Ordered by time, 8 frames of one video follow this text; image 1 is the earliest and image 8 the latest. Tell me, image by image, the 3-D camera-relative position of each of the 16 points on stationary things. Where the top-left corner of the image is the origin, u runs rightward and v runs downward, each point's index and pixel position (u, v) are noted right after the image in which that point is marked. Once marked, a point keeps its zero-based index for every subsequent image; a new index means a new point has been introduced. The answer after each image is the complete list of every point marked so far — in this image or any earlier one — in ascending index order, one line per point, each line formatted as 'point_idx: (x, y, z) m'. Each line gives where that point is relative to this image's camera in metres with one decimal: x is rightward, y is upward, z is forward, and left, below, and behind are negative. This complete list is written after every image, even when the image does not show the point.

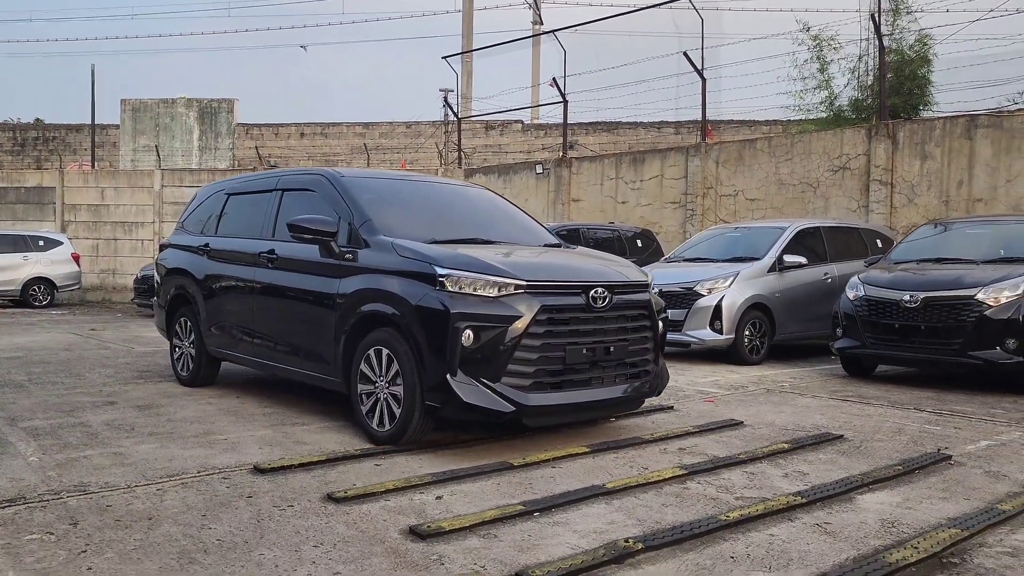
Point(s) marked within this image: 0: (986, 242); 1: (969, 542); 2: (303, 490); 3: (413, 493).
0: (+5.6, +0.6, +9.7) m
1: (+2.1, -1.2, +3.9) m
2: (-1.1, -1.1, +4.5) m
3: (-0.5, -1.1, +4.5) m
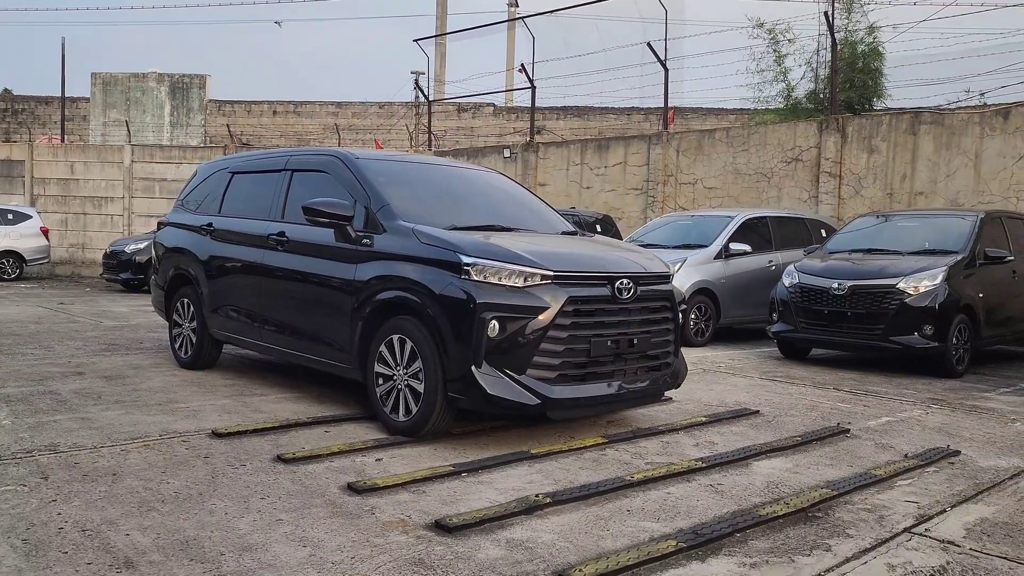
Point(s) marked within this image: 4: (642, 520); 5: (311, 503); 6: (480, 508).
0: (+5.1, +0.7, +10.3) m
1: (+1.7, -1.1, +4.4) m
2: (-1.5, -1.0, +5.0) m
3: (-0.9, -1.0, +5.0) m
4: (+0.6, -1.1, +4.1) m
5: (-1.0, -1.1, +4.1) m
6: (-0.2, -1.1, +4.1) m
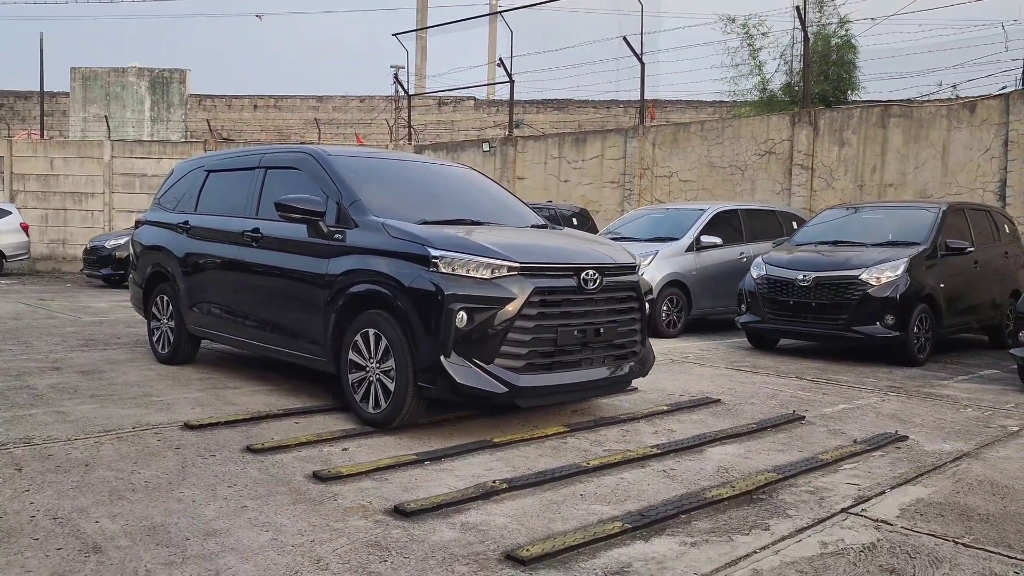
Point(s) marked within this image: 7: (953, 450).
0: (+4.8, +0.8, +10.6) m
1: (+1.5, -1.1, +4.6) m
2: (-1.8, -1.0, +5.2) m
3: (-1.2, -1.0, +5.2) m
4: (+0.4, -1.1, +4.2) m
5: (-1.2, -1.0, +4.3) m
6: (-0.4, -1.1, +4.3) m
7: (+2.9, -1.1, +5.5) m
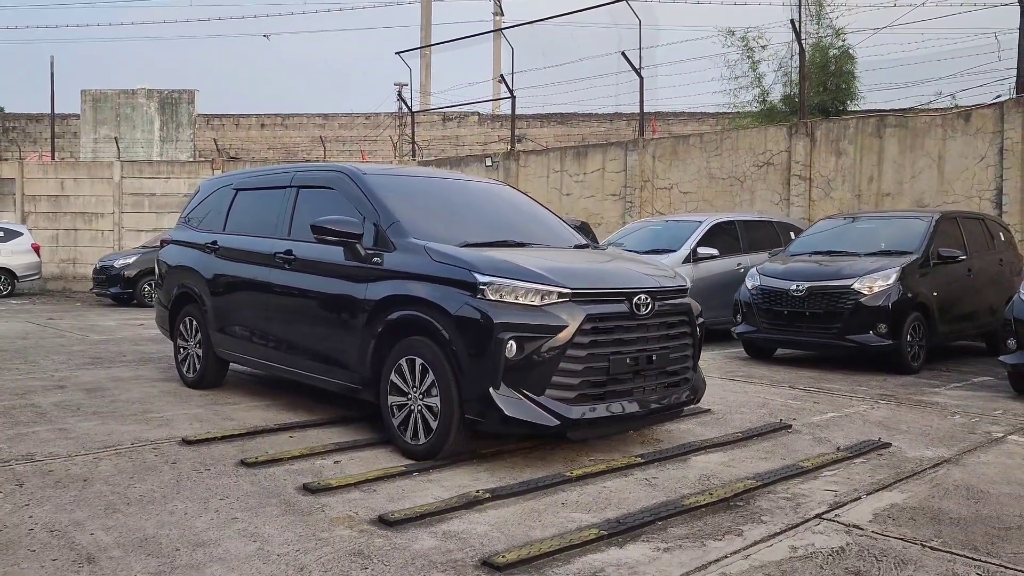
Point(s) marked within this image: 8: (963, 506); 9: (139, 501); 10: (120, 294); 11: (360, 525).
0: (+4.7, +0.7, +10.7) m
1: (+1.4, -1.1, +4.8) m
2: (-1.8, -1.1, +5.3) m
3: (-1.3, -1.1, +5.3) m
4: (+0.3, -1.2, +4.4) m
5: (-1.3, -1.1, +4.4) m
6: (-0.5, -1.1, +4.5) m
7: (+2.8, -1.1, +5.6) m
8: (+2.4, -1.2, +4.5) m
9: (-2.0, -1.1, +4.4) m
10: (-7.8, -0.1, +16.7) m
11: (-0.7, -1.2, +4.1) m
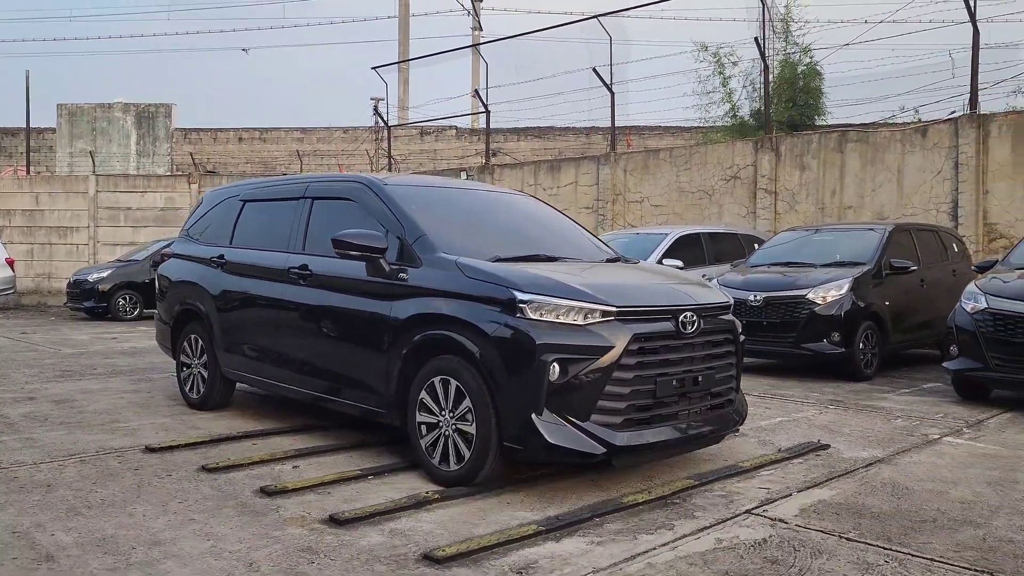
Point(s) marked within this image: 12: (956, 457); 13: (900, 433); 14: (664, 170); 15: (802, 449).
0: (+4.3, +0.6, +11.0) m
1: (+1.1, -1.2, +5.0) m
2: (-2.2, -1.2, +5.5) m
3: (-1.6, -1.2, +5.5) m
4: (0.0, -1.2, +4.6) m
5: (-1.6, -1.2, +4.6) m
6: (-0.8, -1.2, +4.7) m
7: (+2.5, -1.2, +5.9) m
8: (+2.1, -1.2, +4.8) m
9: (-2.3, -1.2, +4.6) m
10: (-8.3, -0.4, +16.7) m
11: (-1.0, -1.2, +4.3) m
12: (+3.1, -1.2, +5.9) m
13: (+3.1, -1.2, +6.7) m
14: (+3.1, +2.4, +17.2) m
15: (+2.1, -1.2, +6.0) m
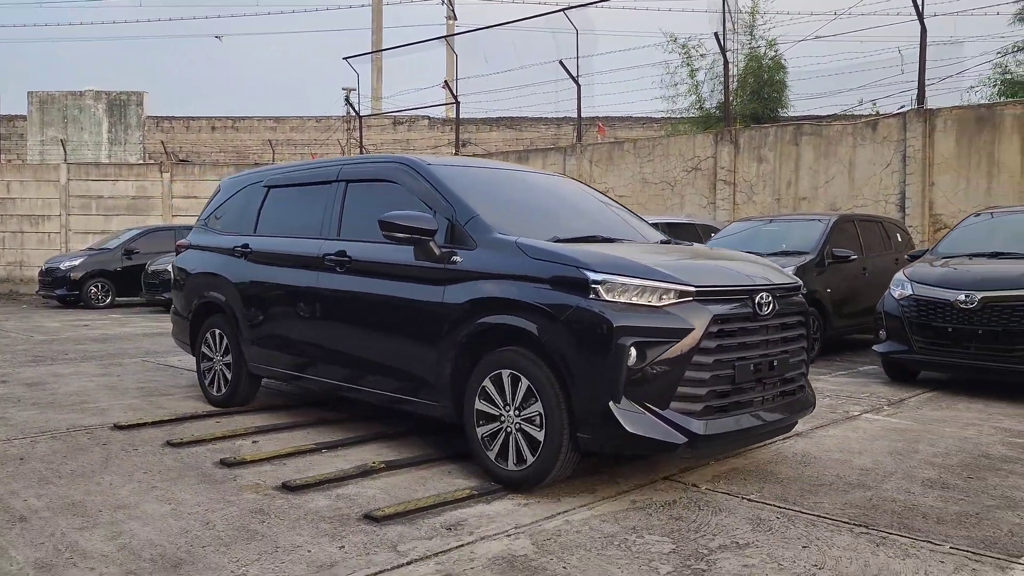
0: (+3.8, +0.7, +11.5) m
1: (+0.7, -1.1, +5.5) m
2: (-2.5, -1.1, +5.9) m
3: (-2.0, -1.1, +5.9) m
4: (-0.3, -1.1, +5.0) m
5: (-2.0, -1.1, +5.0) m
6: (-1.1, -1.1, +5.1) m
7: (+2.1, -1.1, +6.4) m
8: (+1.8, -1.1, +5.2) m
9: (-2.6, -1.1, +5.0) m
10: (-9.0, -0.2, +16.9) m
11: (-1.4, -1.1, +4.7) m
12: (+2.7, -1.1, +6.4) m
13: (+2.7, -1.1, +7.2) m
14: (+2.4, +2.7, +17.7) m
15: (+1.7, -1.1, +6.5) m
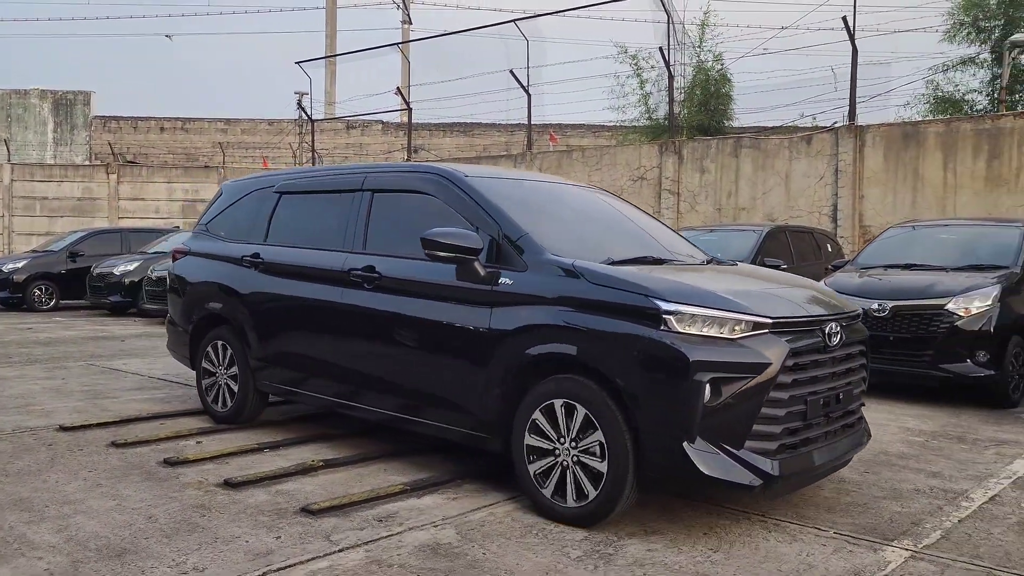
0: (+3.0, +0.6, +12.0) m
1: (+0.3, -1.2, +5.8) m
2: (-3.0, -1.1, +6.0) m
3: (-2.4, -1.1, +6.1) m
4: (-0.8, -1.2, +5.3) m
5: (-2.4, -1.2, +5.2) m
6: (-1.6, -1.2, +5.3) m
7: (+1.6, -1.2, +6.8) m
8: (+1.3, -1.2, +5.6) m
9: (-3.1, -1.1, +5.2) m
10: (-10.1, -0.2, +16.8) m
11: (-1.8, -1.2, +4.9) m
12: (+2.2, -1.2, +6.9) m
13: (+2.1, -1.1, +7.7) m
14: (+1.3, +2.6, +18.1) m
15: (+1.2, -1.1, +6.9) m
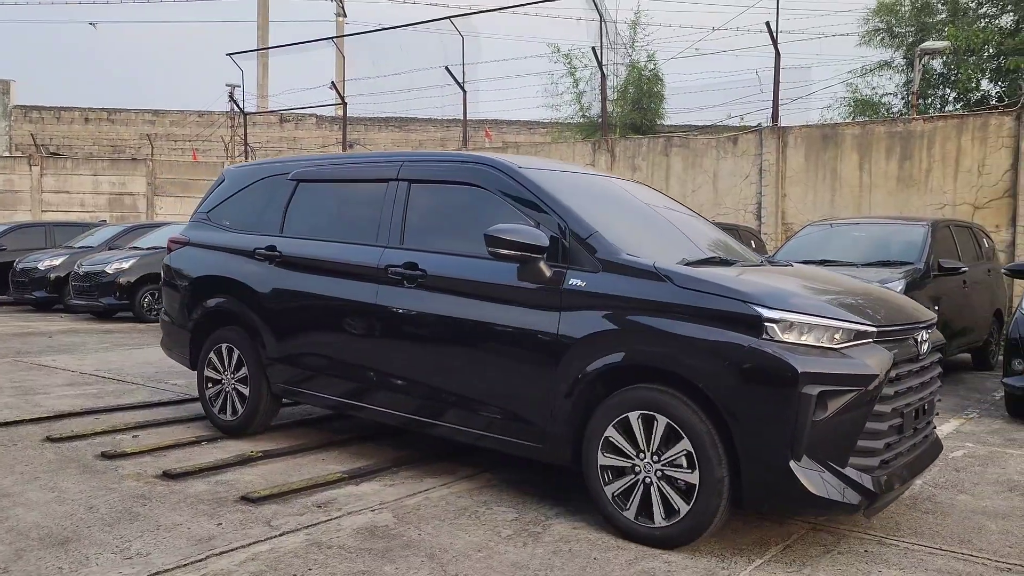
0: (+2.1, +0.7, +12.5) m
1: (-0.2, -1.1, +6.0) m
2: (-3.5, -1.1, +6.0) m
3: (-2.9, -1.1, +6.1) m
4: (-1.2, -1.2, +5.5) m
5: (-2.8, -1.1, +5.3) m
6: (-2.0, -1.1, +5.4) m
7: (+1.1, -1.1, +7.1) m
8: (+0.9, -1.2, +6.0) m
9: (-3.5, -1.1, +5.1) m
10: (-11.3, -0.1, +16.2) m
11: (-2.2, -1.1, +5.0) m
12: (+1.7, -1.1, +7.2) m
13: (+1.5, -1.1, +8.0) m
14: (-0.1, +2.7, +18.4) m
15: (+0.6, -1.1, +7.2) m
